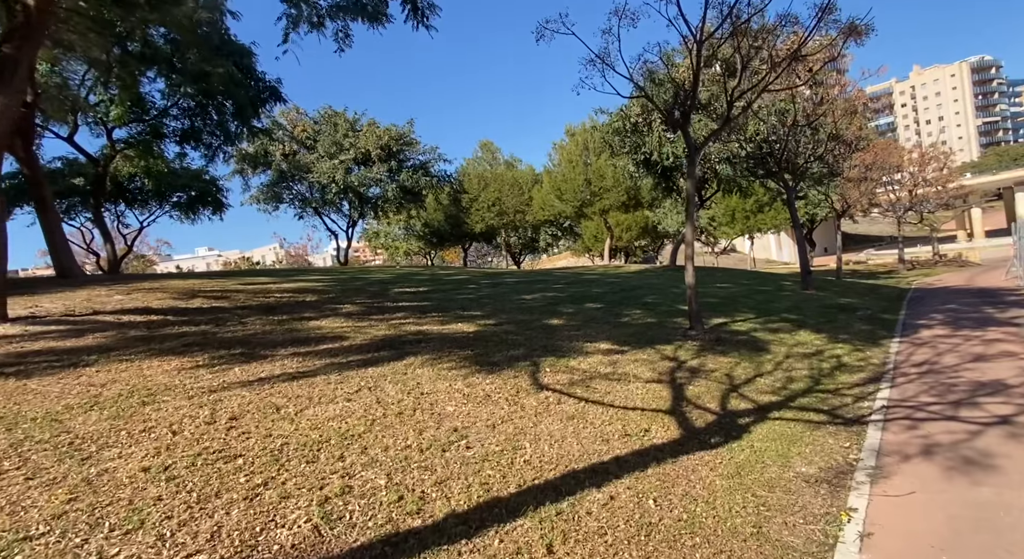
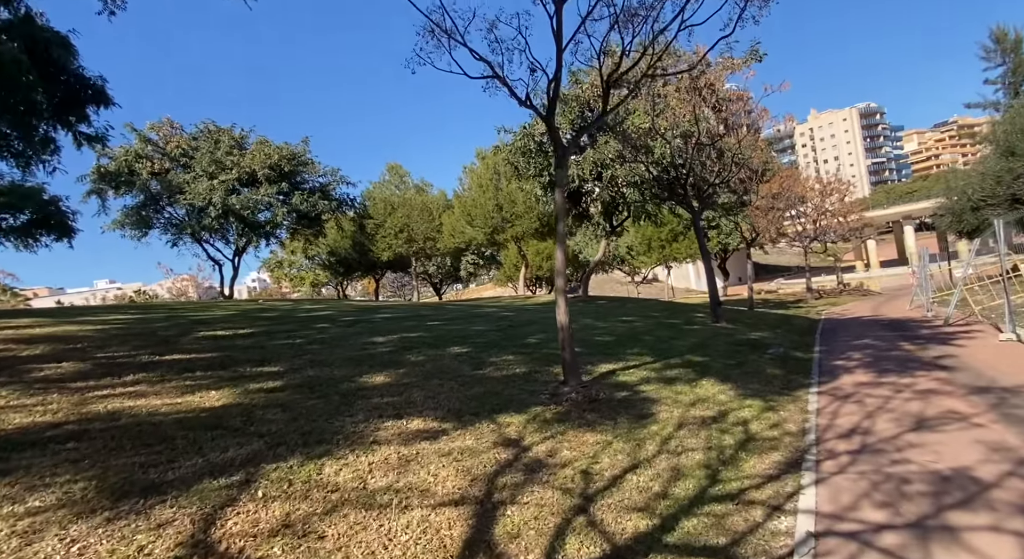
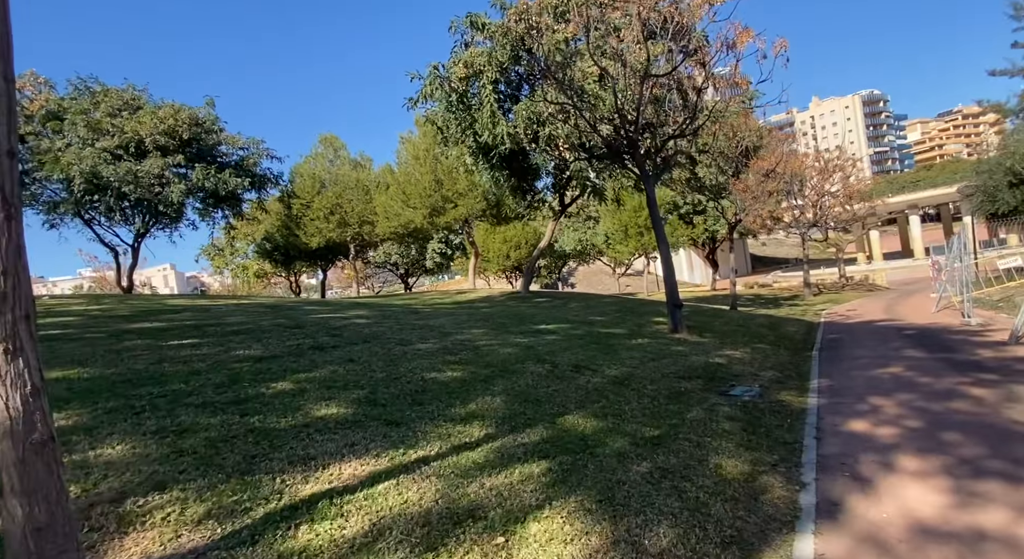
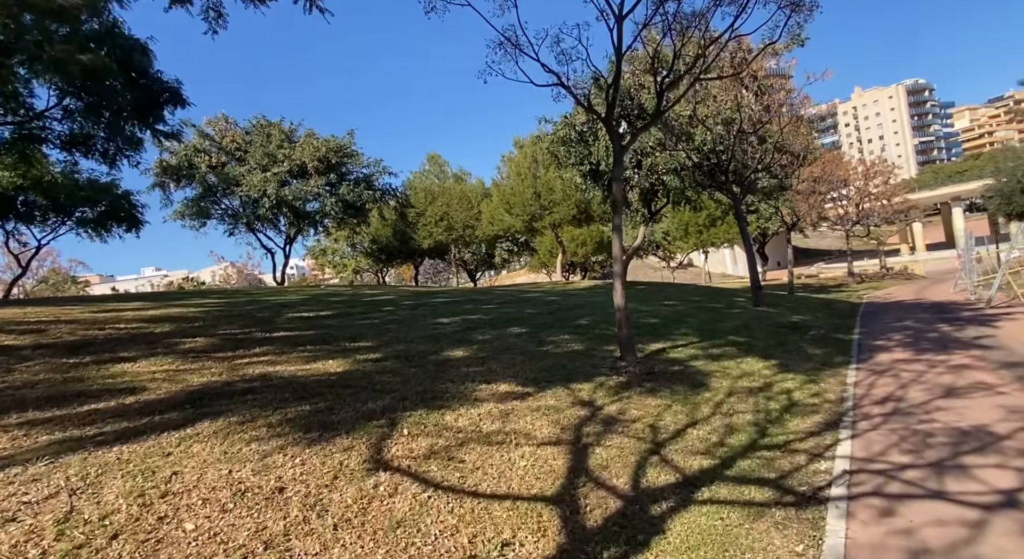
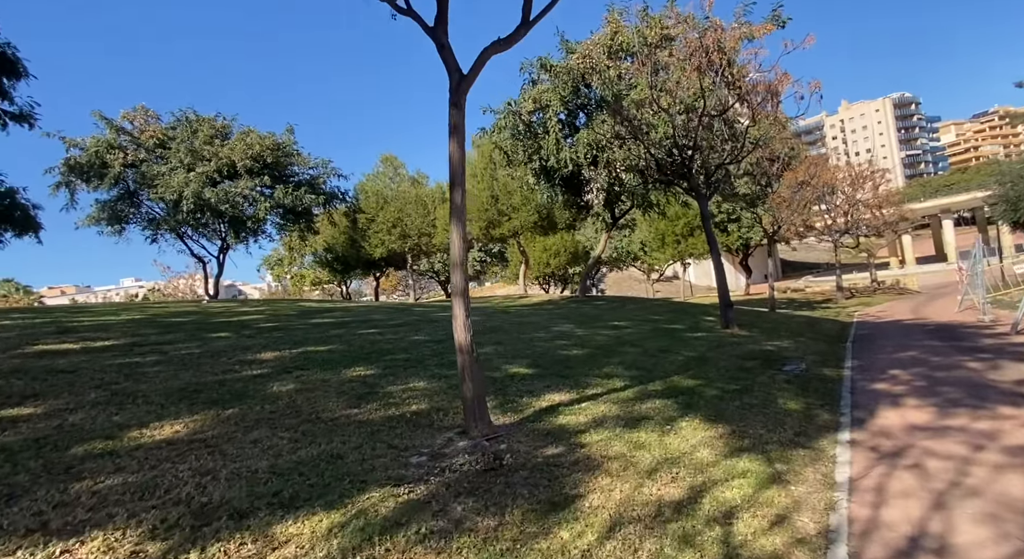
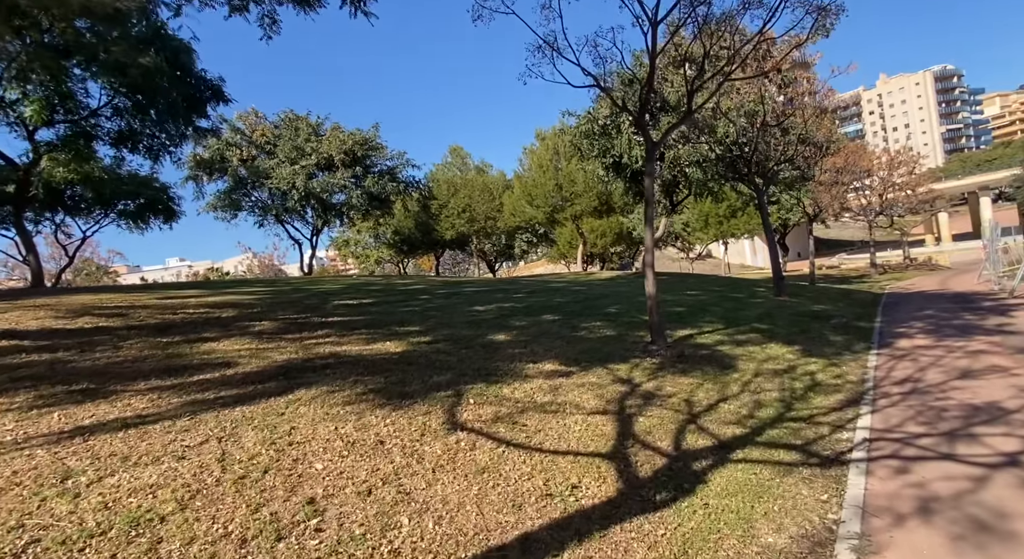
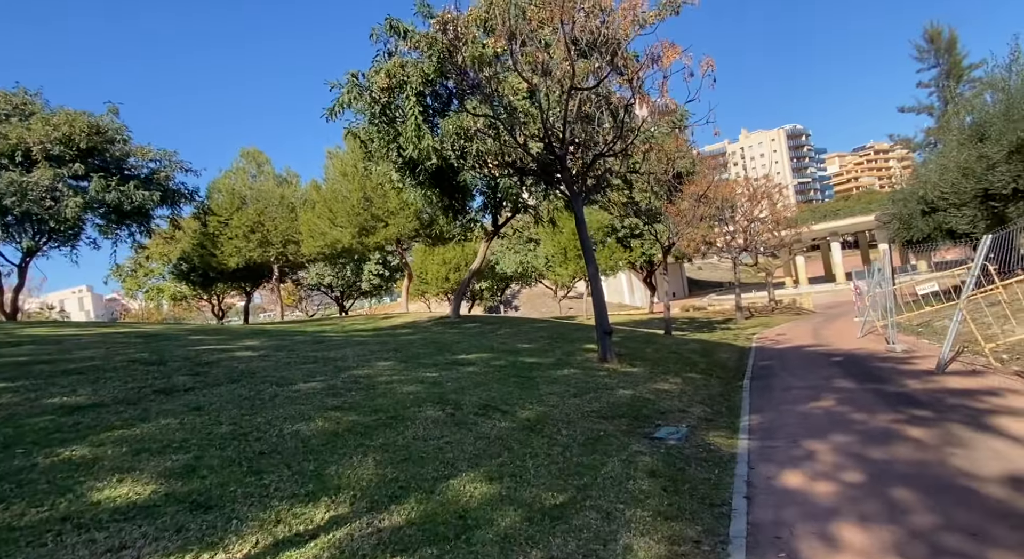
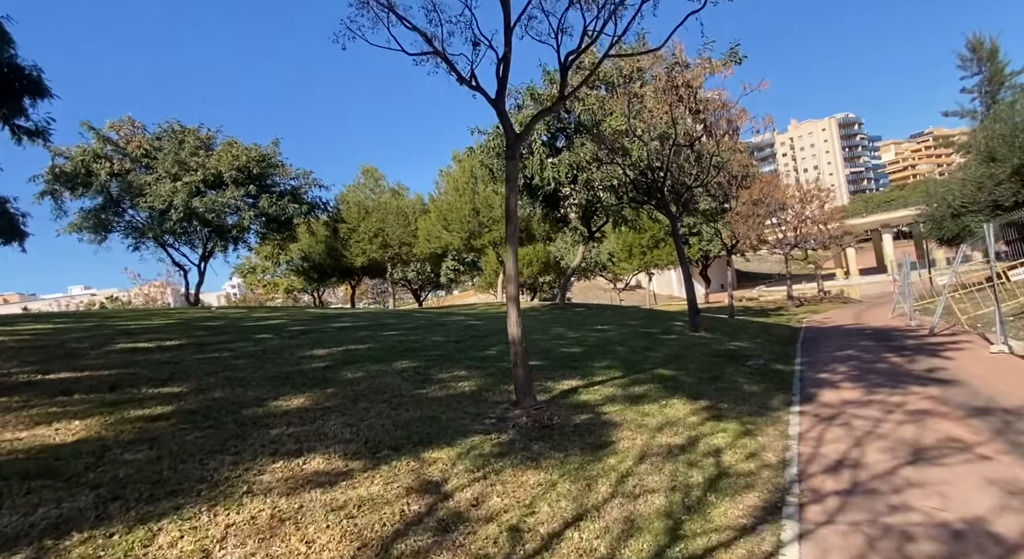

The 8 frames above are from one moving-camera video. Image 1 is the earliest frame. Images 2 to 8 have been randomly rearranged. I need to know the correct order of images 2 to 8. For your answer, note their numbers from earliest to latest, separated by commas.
6, 4, 2, 8, 5, 3, 7
